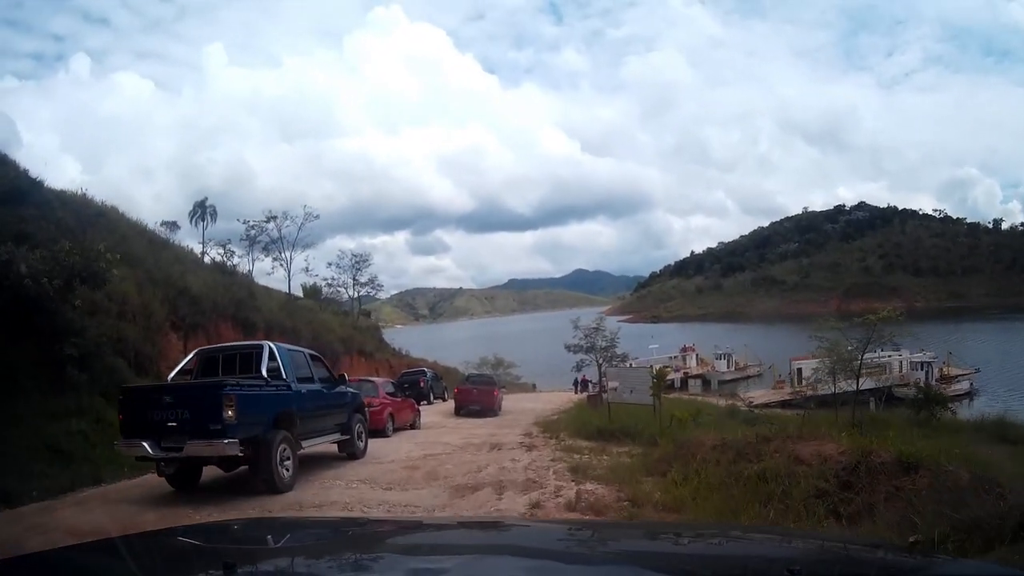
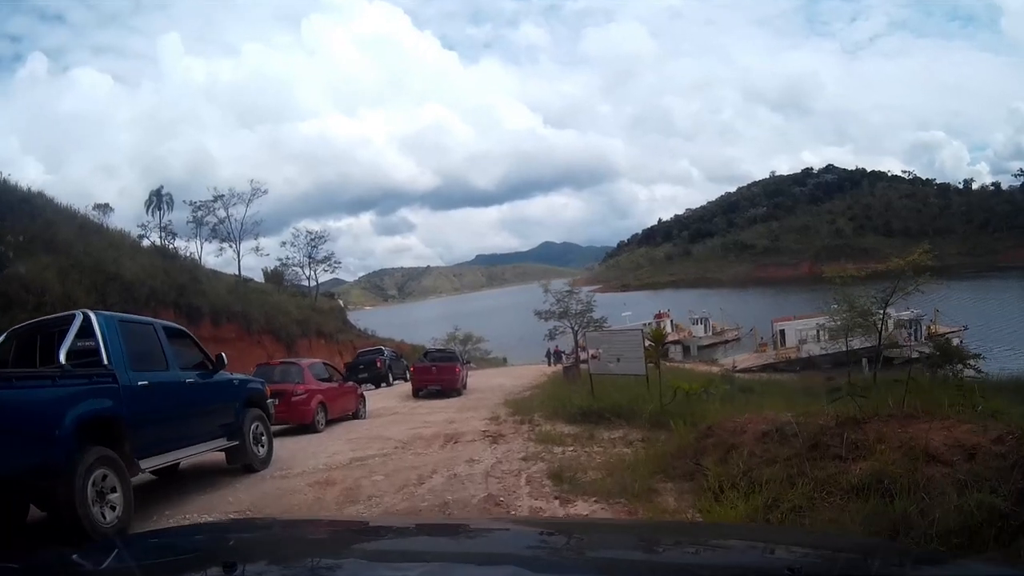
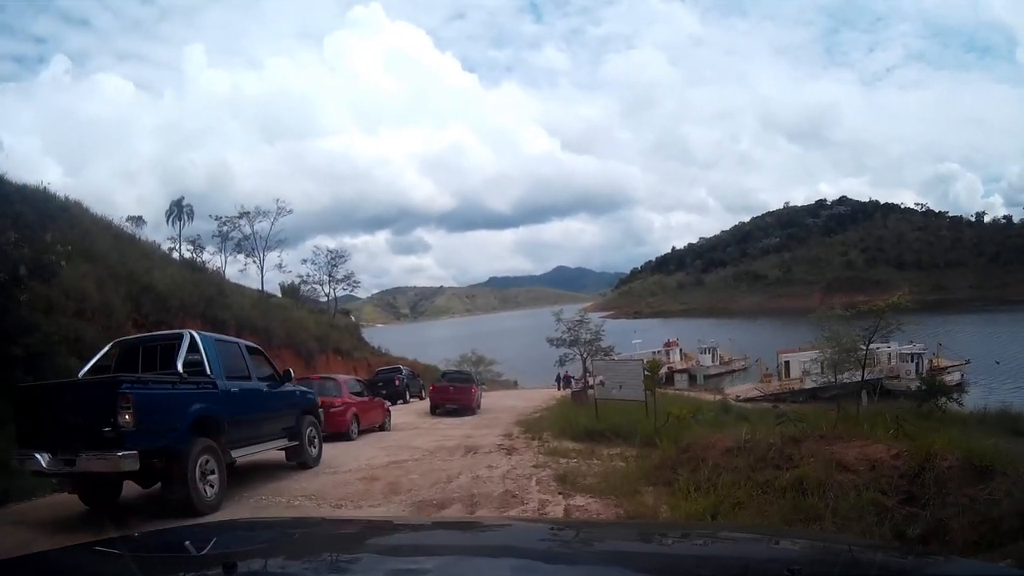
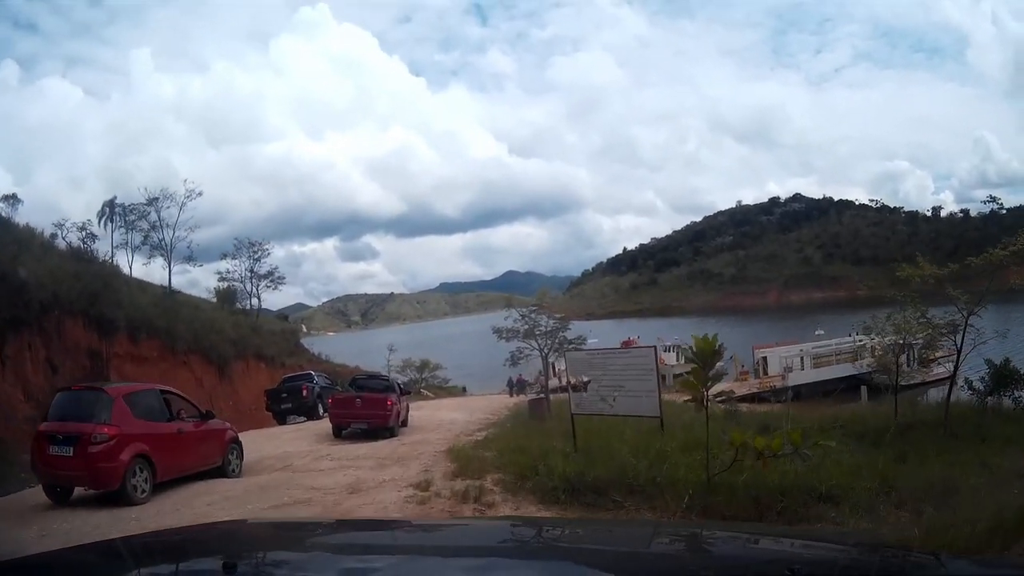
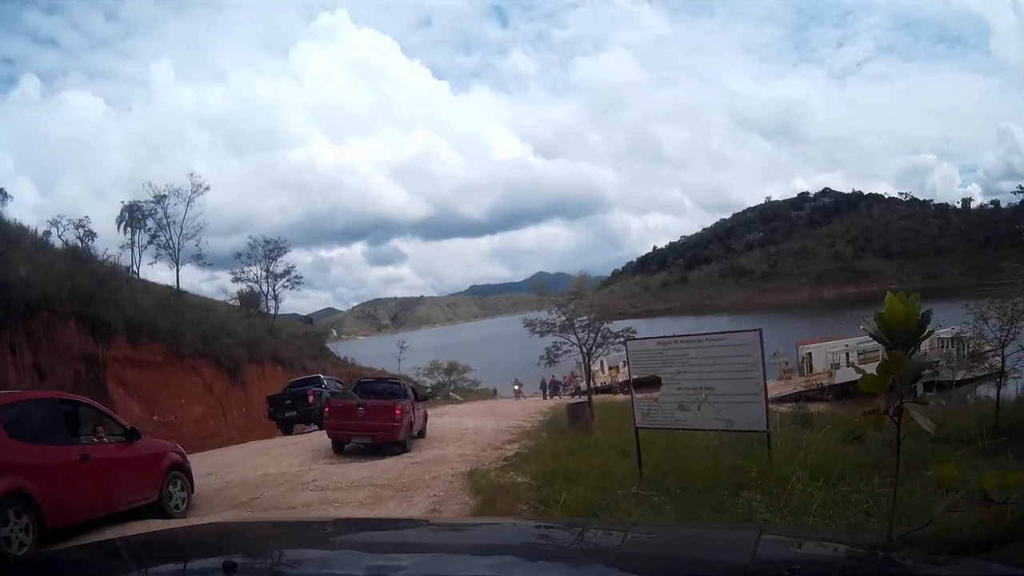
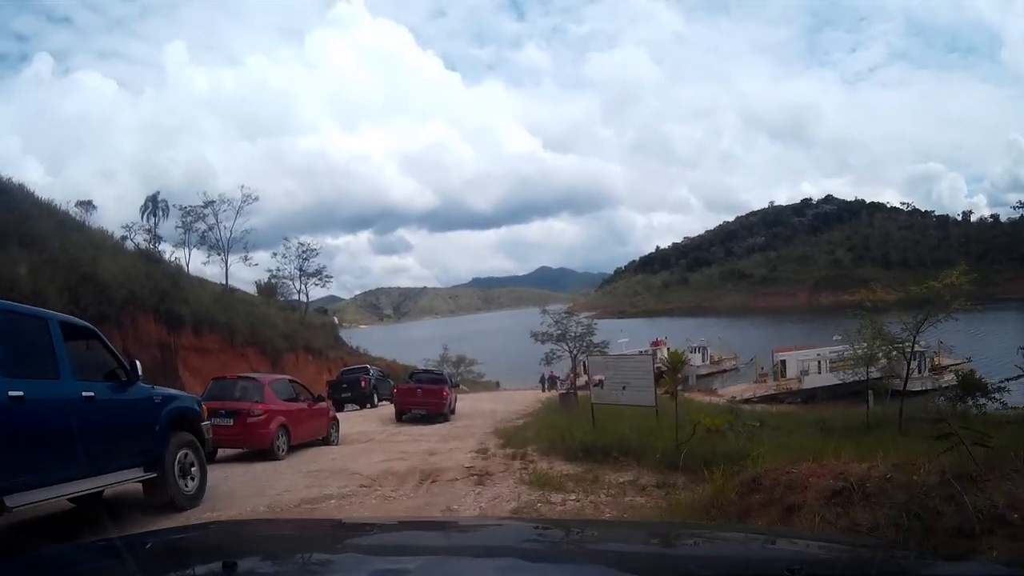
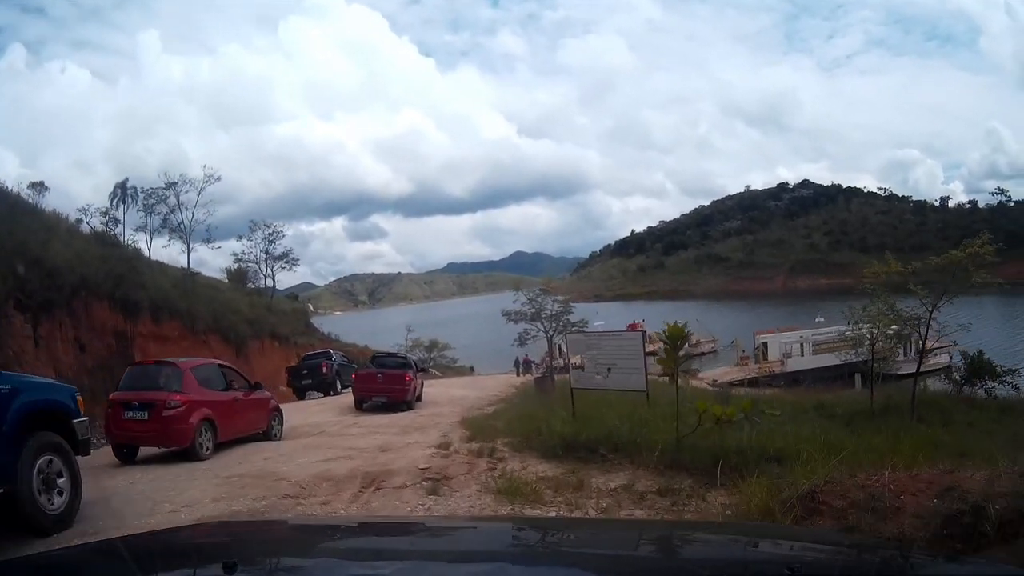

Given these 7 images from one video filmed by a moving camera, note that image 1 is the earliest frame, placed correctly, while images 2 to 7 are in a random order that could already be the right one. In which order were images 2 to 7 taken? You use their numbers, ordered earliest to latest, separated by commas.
3, 2, 6, 7, 4, 5
